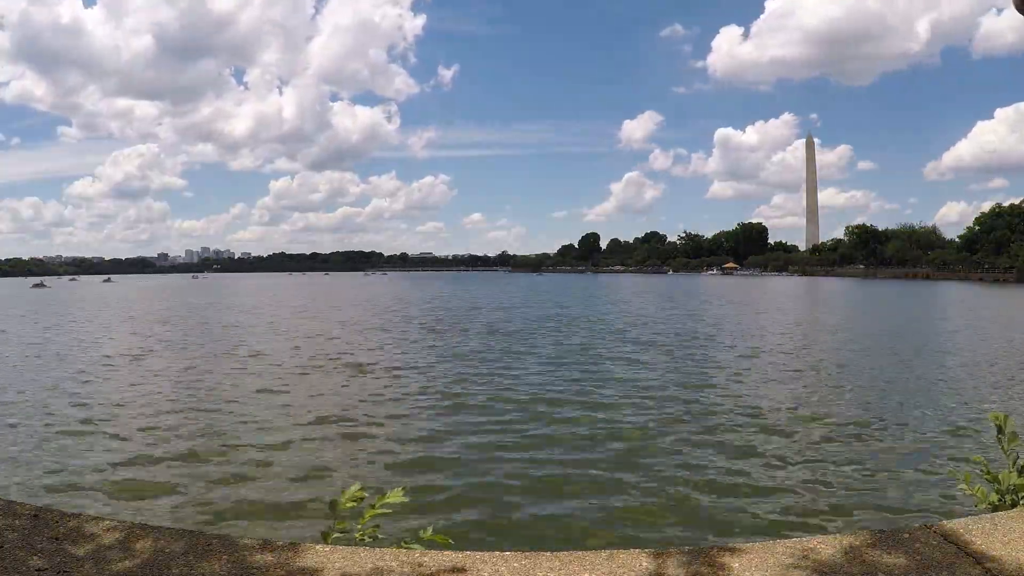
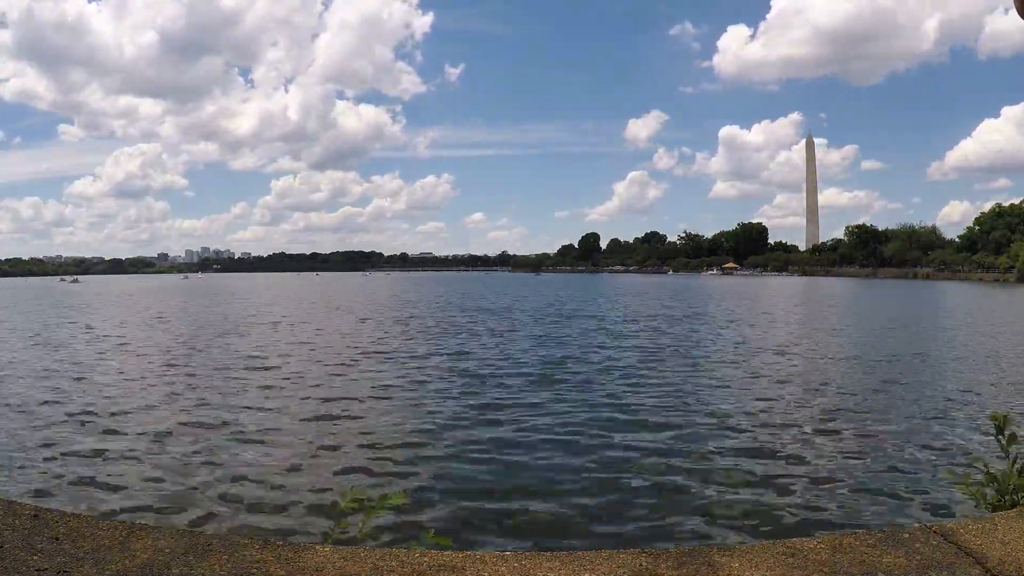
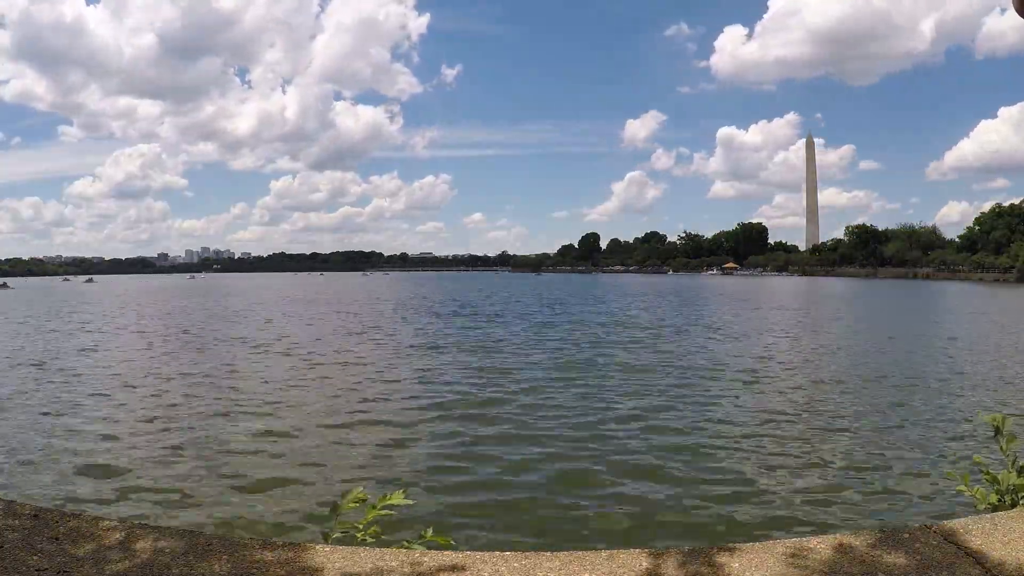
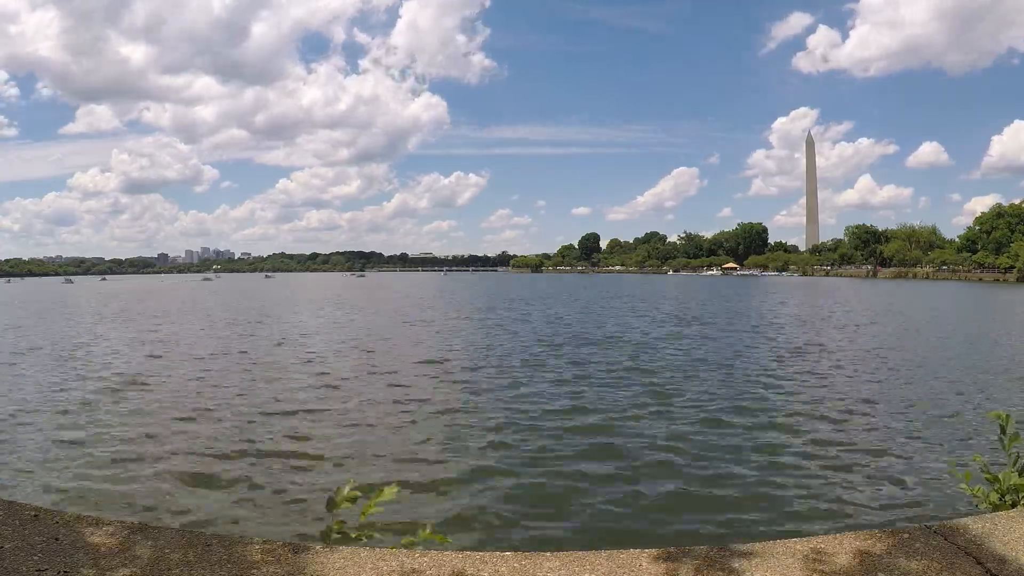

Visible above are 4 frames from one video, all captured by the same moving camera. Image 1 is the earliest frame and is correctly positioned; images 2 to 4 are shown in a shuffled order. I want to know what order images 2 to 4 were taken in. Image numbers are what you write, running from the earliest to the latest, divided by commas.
3, 2, 4
